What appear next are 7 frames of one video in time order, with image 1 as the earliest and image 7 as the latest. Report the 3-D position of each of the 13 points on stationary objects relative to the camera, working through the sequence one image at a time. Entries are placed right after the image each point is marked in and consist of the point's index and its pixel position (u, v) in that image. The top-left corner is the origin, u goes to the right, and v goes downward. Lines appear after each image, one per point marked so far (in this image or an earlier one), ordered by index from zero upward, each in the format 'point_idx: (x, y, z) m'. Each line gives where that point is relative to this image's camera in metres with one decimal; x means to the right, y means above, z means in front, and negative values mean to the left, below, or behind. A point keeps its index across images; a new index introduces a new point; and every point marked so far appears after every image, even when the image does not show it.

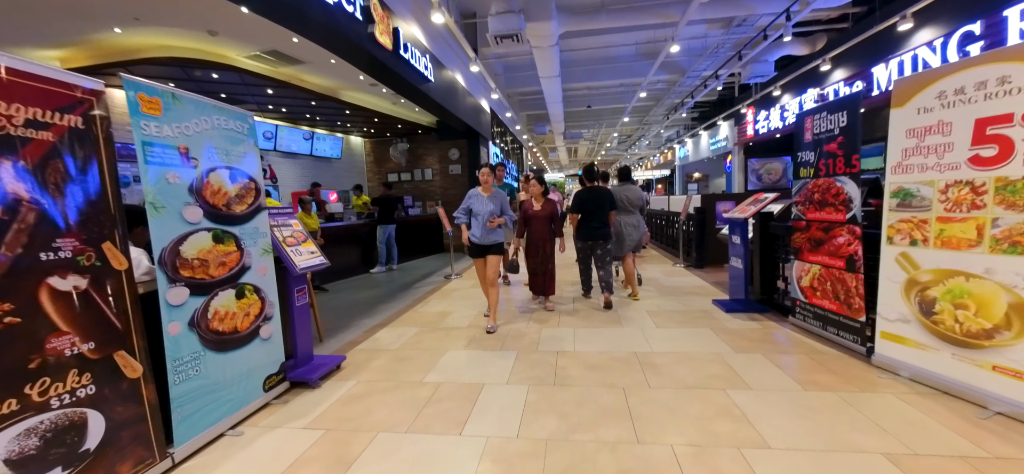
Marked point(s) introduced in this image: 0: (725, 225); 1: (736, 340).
0: (+3.2, +0.2, +5.6) m
1: (+1.8, -0.8, +2.9) m
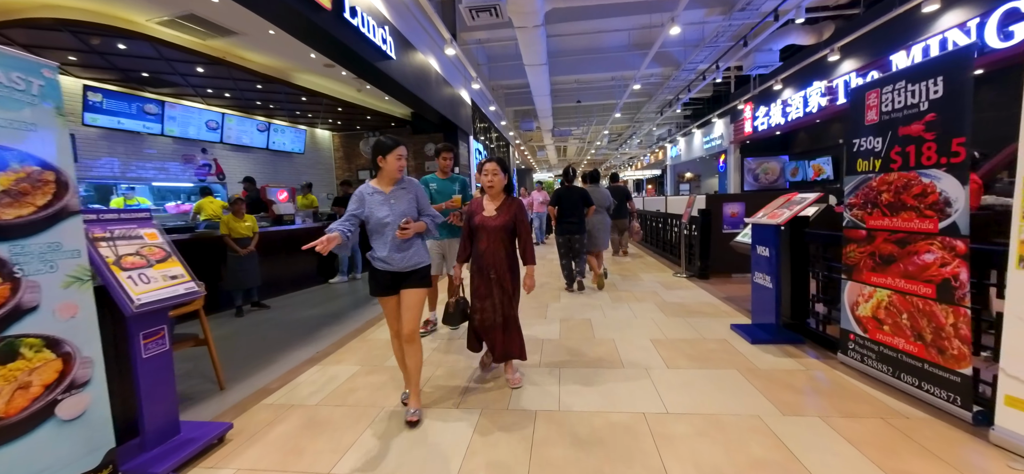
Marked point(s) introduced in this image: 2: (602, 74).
0: (+2.9, +0.1, +4.9) m
1: (+1.6, -0.9, +2.2) m
2: (+2.6, +4.7, +10.7) m
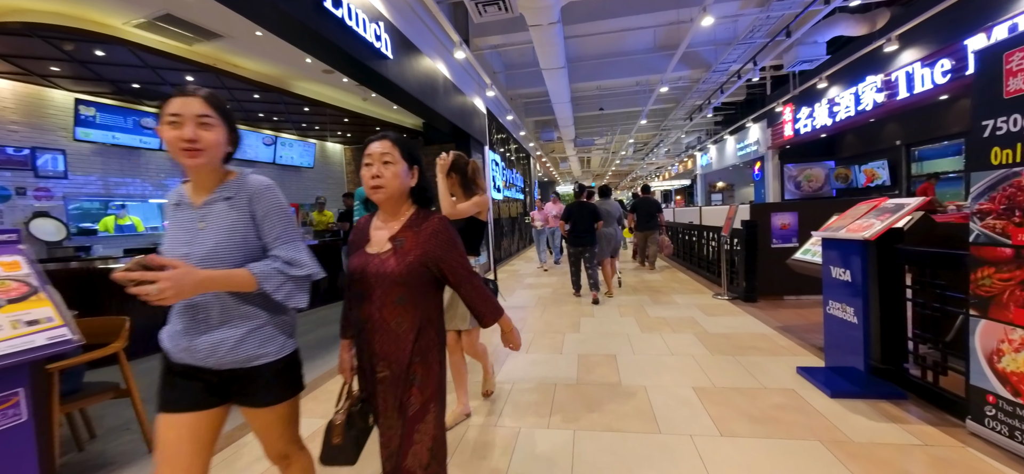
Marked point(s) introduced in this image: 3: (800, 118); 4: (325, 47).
0: (+3.1, -0.1, +4.2) m
1: (+1.5, -1.0, +1.5) m
2: (+3.1, +4.3, +10.1) m
3: (+7.5, +3.1, +9.6) m
4: (-1.8, +1.8, +3.5) m
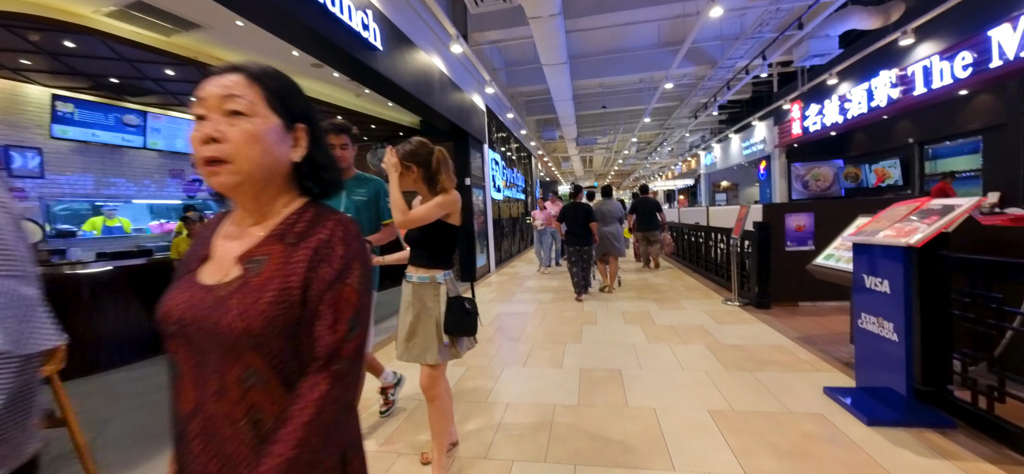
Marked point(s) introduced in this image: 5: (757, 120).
0: (+3.0, -0.1, +3.9) m
1: (+1.5, -1.0, +1.3) m
2: (+3.1, +4.3, +9.9) m
3: (+7.5, +3.1, +9.3) m
4: (-1.8, +1.8, +3.3) m
5: (+8.3, +4.0, +12.5) m
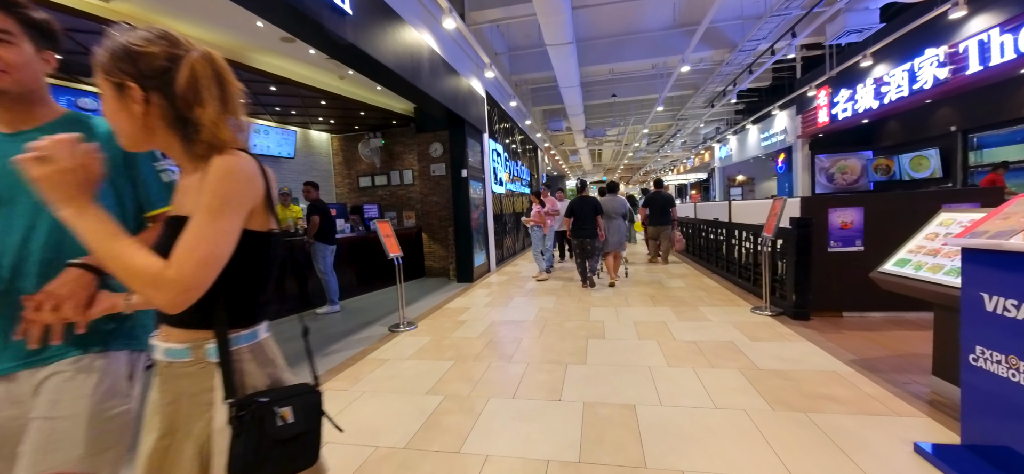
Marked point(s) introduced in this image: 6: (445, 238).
0: (+3.0, -0.1, +3.3) m
1: (+1.4, -1.0, +0.7) m
2: (+3.2, +4.4, +9.2) m
3: (+7.6, +3.2, +8.6) m
4: (-1.8, +1.8, +2.8) m
5: (+8.4, +4.1, +11.7) m
6: (-1.3, 0.0, +6.9) m
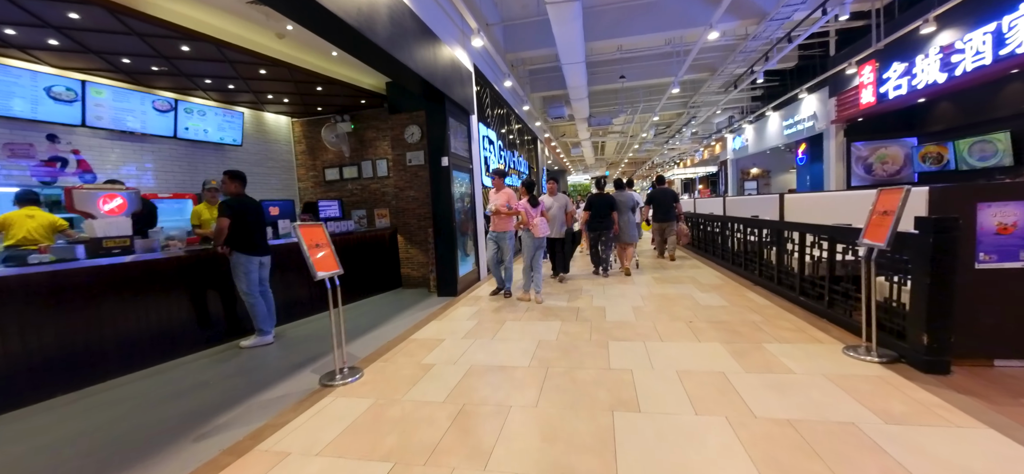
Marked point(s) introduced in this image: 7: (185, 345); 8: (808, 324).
0: (+2.9, -0.1, +2.1) m
1: (+1.3, -1.1, -0.5) m
2: (+3.1, +4.4, +8.0) m
3: (+7.5, +3.2, +7.4) m
4: (-2.0, +1.7, +1.6) m
5: (+8.3, +4.1, +10.5) m
6: (-1.4, -0.1, +5.7) m
7: (-3.1, -1.0, +3.4) m
8: (+2.6, -0.7, +3.2) m
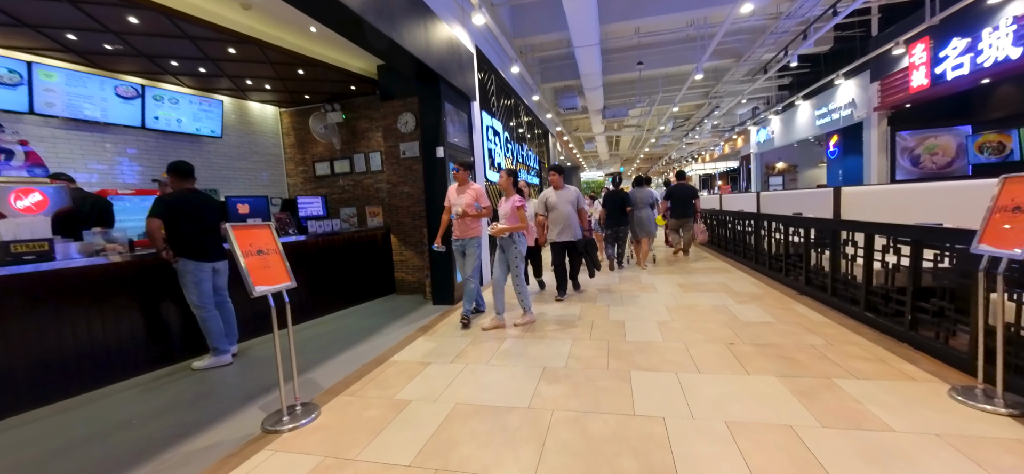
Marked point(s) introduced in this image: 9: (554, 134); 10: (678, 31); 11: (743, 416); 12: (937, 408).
0: (+2.8, -0.2, +1.4) m
1: (+1.1, -1.2, -1.1) m
2: (+3.2, +4.4, +7.3) m
3: (+7.6, +3.2, +6.5) m
4: (-2.0, +1.7, +1.0) m
5: (+8.6, +4.1, +9.6) m
6: (-1.3, -0.1, +5.2) m
7: (-3.1, -1.0, +2.9) m
8: (+2.5, -0.8, +2.5) m
9: (+1.5, +3.8, +13.4) m
10: (+3.8, +4.7, +8.4) m
11: (+1.2, -0.9, +1.9) m
12: (+2.1, -0.9, +1.9) m
